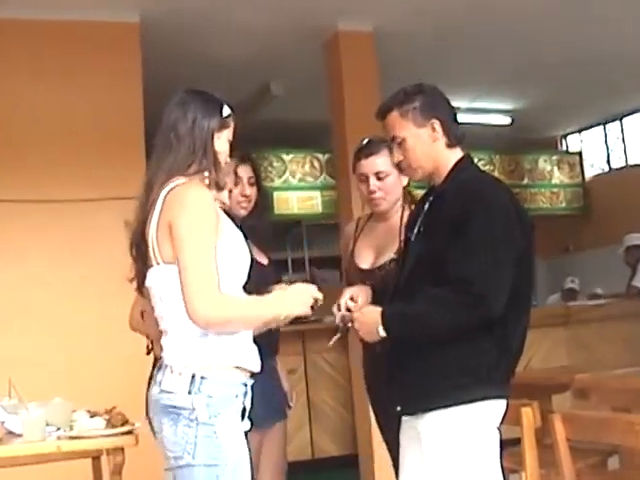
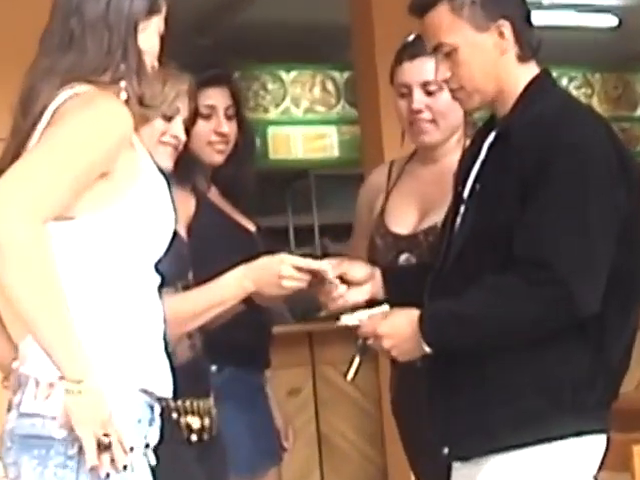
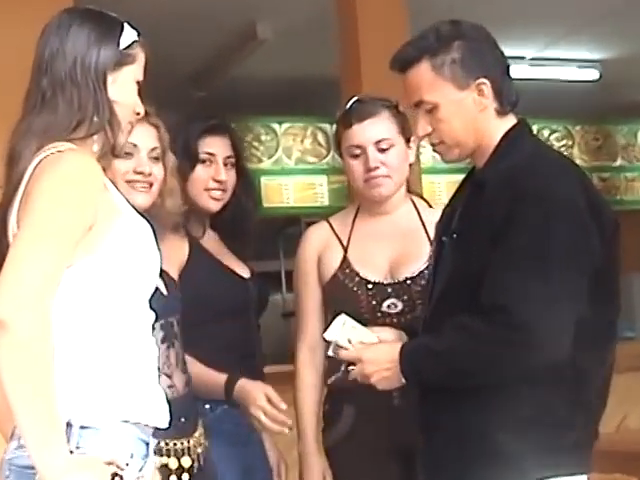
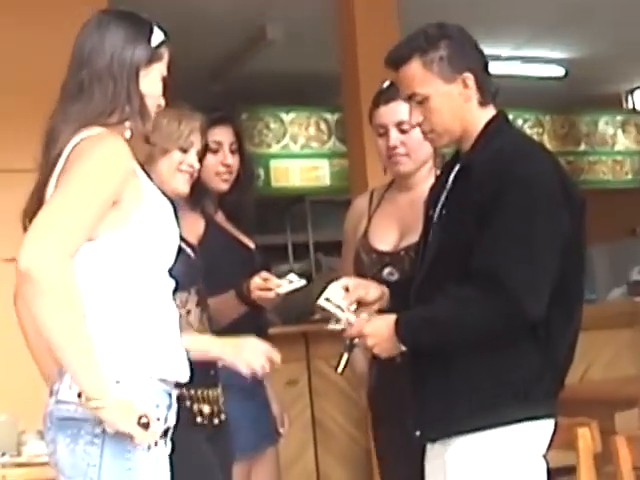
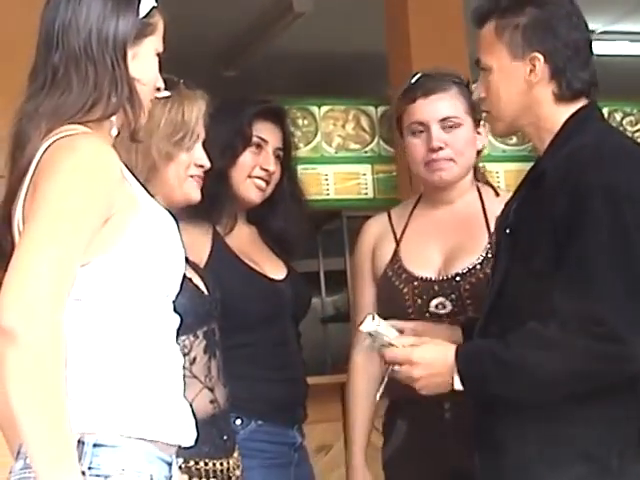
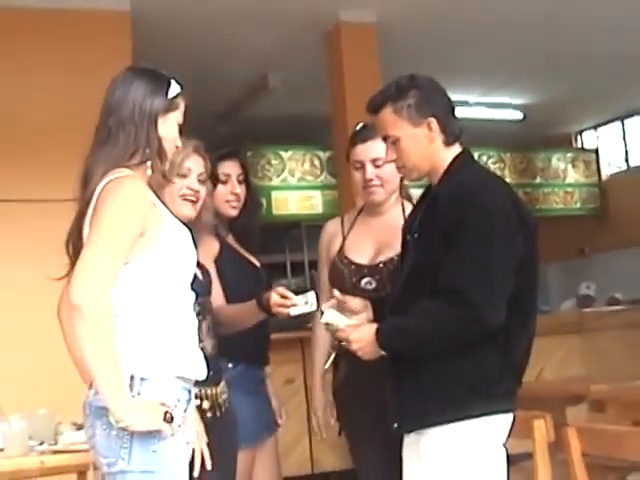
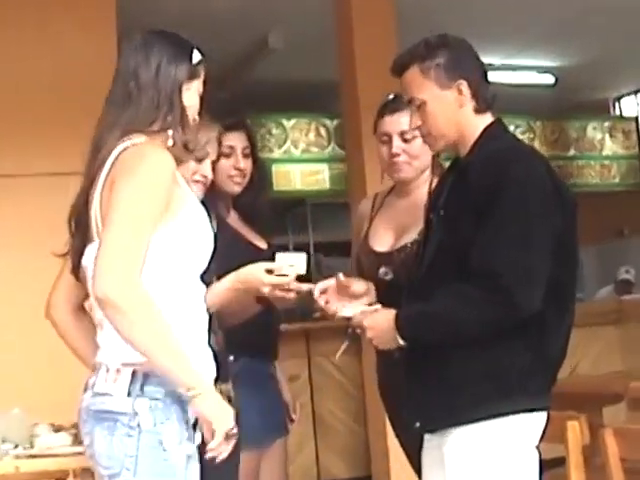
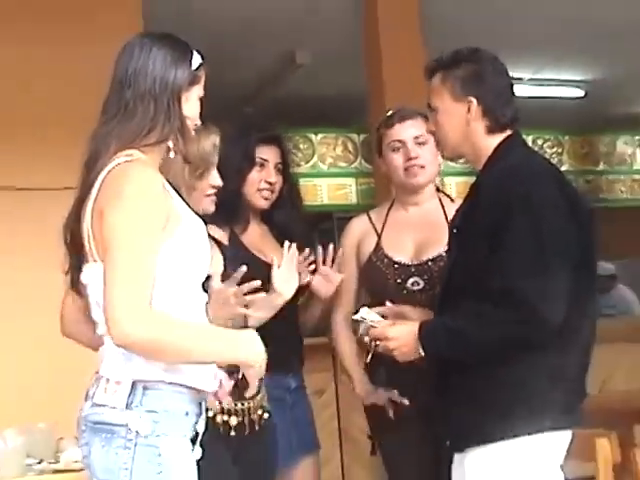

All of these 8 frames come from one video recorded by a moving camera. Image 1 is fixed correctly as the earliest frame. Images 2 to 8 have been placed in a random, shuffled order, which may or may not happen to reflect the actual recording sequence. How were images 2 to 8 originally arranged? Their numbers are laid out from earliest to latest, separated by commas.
7, 2, 4, 6, 3, 5, 8
